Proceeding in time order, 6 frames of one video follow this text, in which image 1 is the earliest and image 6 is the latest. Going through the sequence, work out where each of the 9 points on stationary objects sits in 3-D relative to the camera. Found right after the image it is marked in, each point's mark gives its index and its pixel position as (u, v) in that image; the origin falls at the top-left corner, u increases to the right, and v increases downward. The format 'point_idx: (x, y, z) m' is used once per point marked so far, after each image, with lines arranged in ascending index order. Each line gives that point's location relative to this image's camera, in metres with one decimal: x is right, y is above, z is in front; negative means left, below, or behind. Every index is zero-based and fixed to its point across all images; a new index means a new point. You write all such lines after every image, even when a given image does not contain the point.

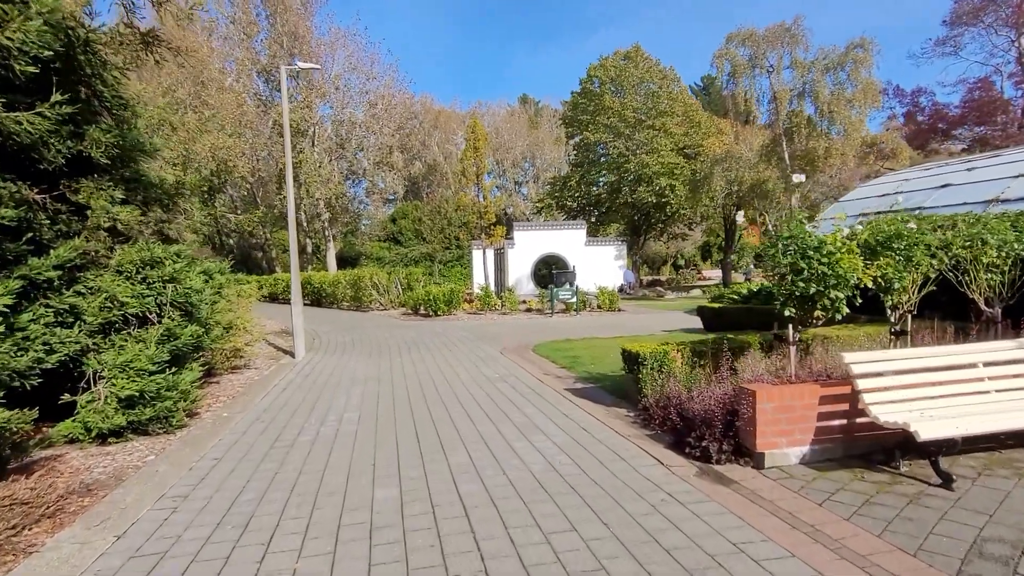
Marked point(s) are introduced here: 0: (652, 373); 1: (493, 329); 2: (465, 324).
0: (+1.4, -0.8, +6.1) m
1: (-0.5, -1.0, +15.3) m
2: (-1.3, -1.0, +16.8) m
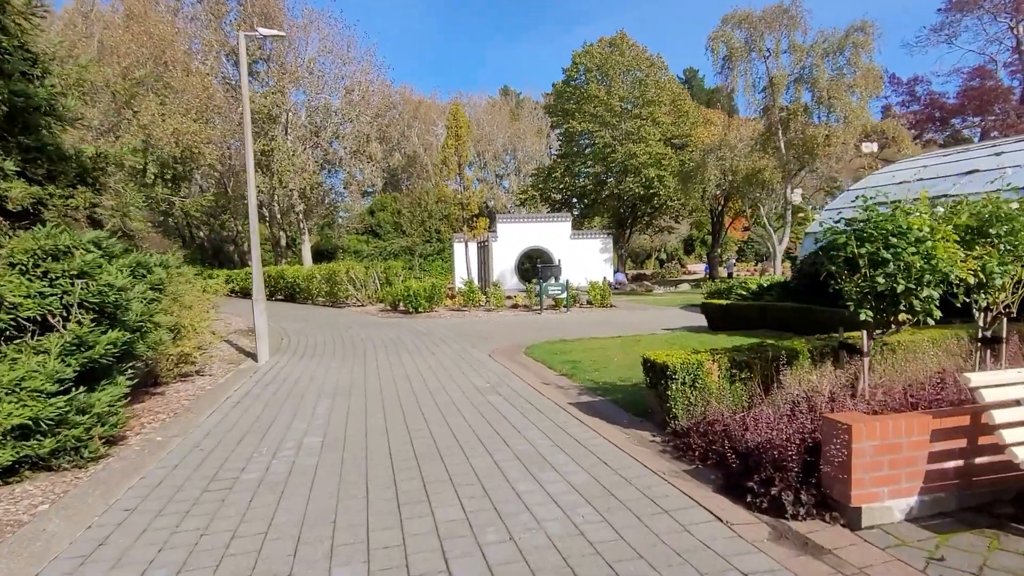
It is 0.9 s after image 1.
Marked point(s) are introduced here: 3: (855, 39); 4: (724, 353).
0: (+1.4, -0.8, +5.0) m
1: (-0.8, -0.9, +14.1) m
2: (-1.7, -0.9, +15.6) m
3: (+11.1, +8.0, +19.9) m
4: (+1.8, -0.6, +5.2) m
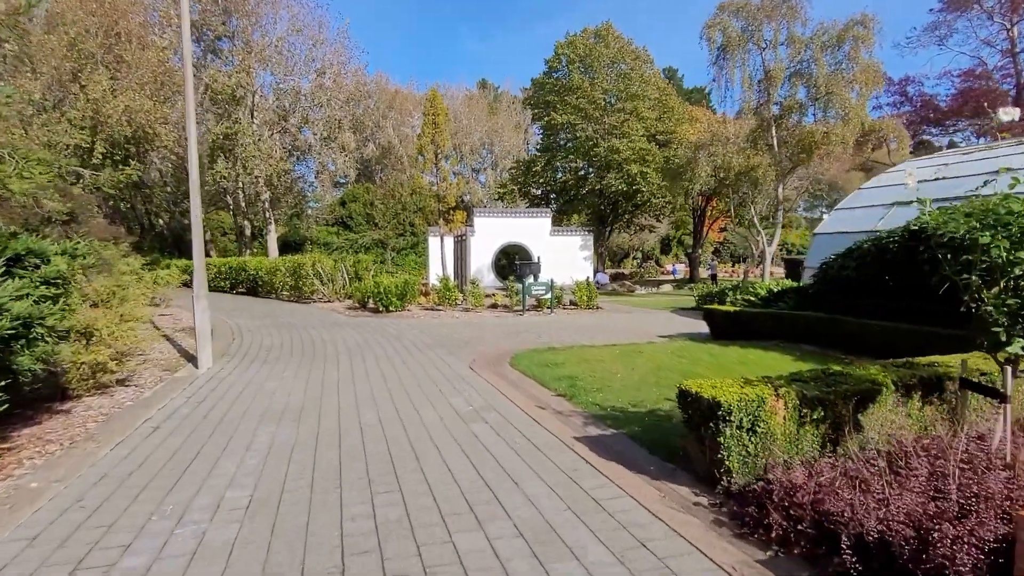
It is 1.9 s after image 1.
0: (+1.4, -0.9, +3.7) m
1: (-1.2, -0.9, +12.7) m
2: (-2.1, -0.8, +14.2) m
3: (+10.6, +7.9, +19.0) m
4: (+1.8, -0.6, +4.0) m
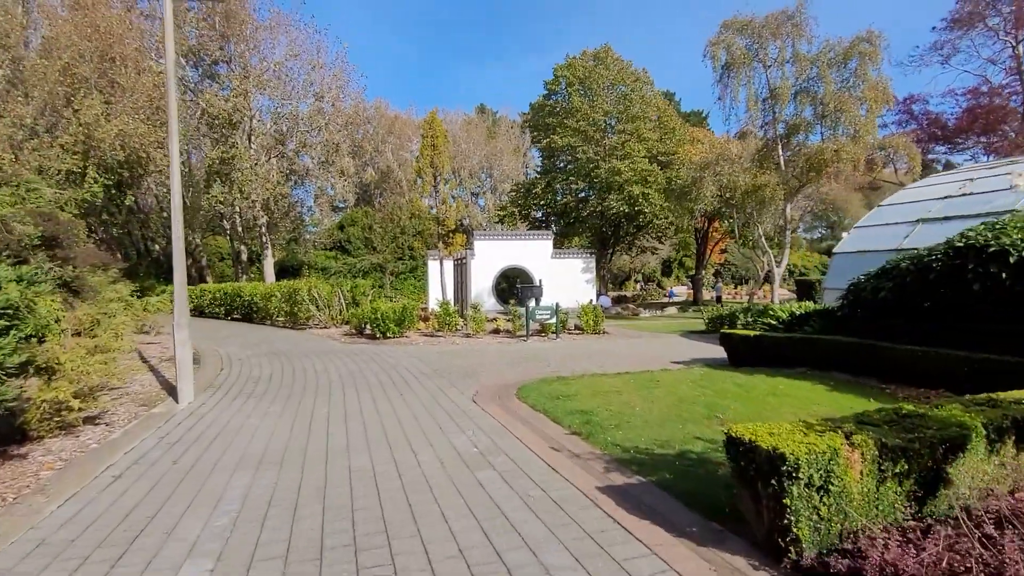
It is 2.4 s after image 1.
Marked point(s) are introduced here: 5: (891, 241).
0: (+1.5, -1.0, +3.0) m
1: (-1.1, -1.4, +12.0) m
2: (-2.1, -1.4, +13.5) m
3: (+10.6, +7.2, +18.6) m
4: (+1.9, -0.8, +3.3) m
5: (+6.8, +0.8, +11.0) m
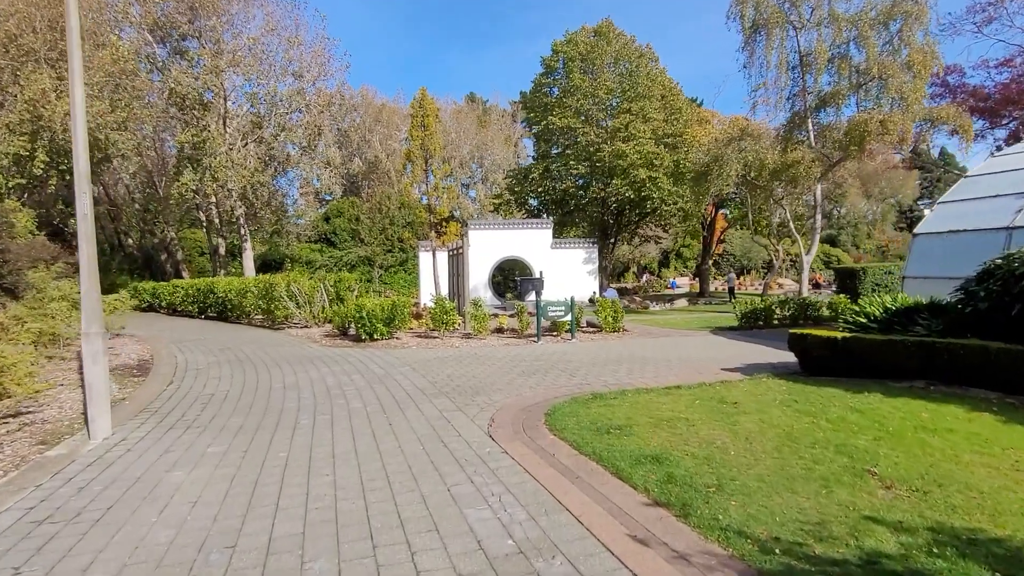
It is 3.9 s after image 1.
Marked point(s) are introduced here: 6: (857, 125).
0: (+1.8, -1.0, +0.9) m
1: (-0.9, -1.3, +9.9) m
2: (-1.9, -1.3, +11.3) m
3: (+10.6, +7.5, +16.6) m
4: (+2.2, -0.7, +1.2) m
5: (+7.0, +1.0, +8.9) m
6: (+9.2, +4.3, +16.4) m
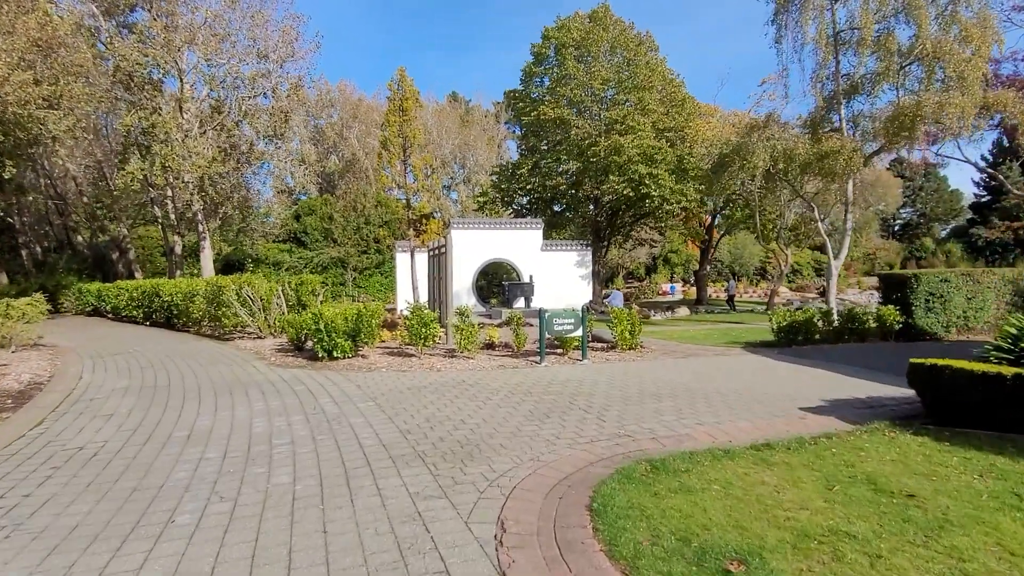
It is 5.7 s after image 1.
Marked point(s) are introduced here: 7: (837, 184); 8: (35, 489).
0: (+2.1, -1.0, -1.6) m
1: (-0.9, -1.3, +7.3) m
2: (-1.9, -1.4, +8.7) m
3: (+10.5, +7.3, +14.4) m
4: (+2.5, -0.8, -1.3) m
5: (+7.0, +0.9, +6.6) m
6: (+9.0, +4.1, +14.2) m
7: (+8.8, +2.8, +16.7) m
8: (-3.7, -1.6, +5.0) m
